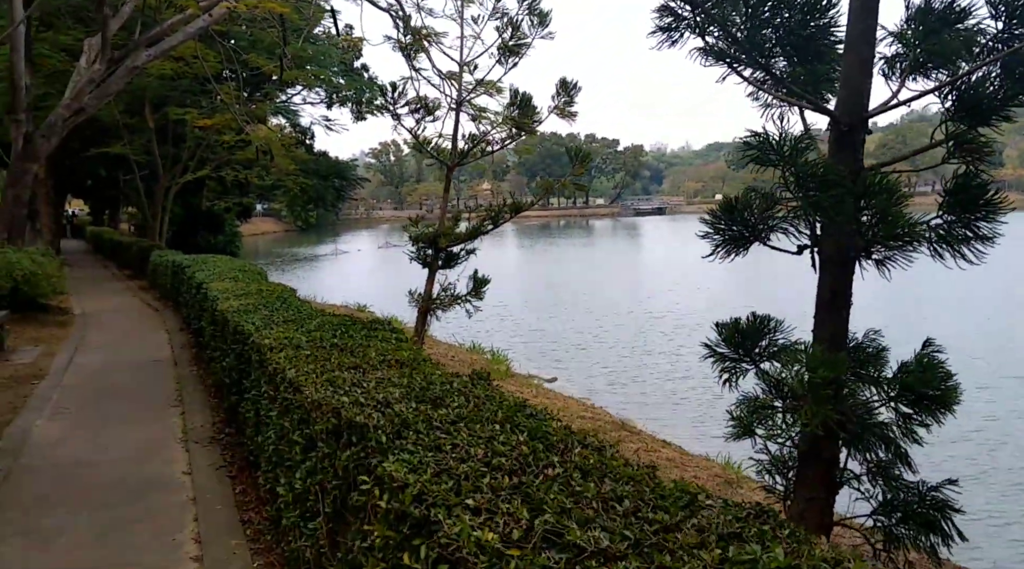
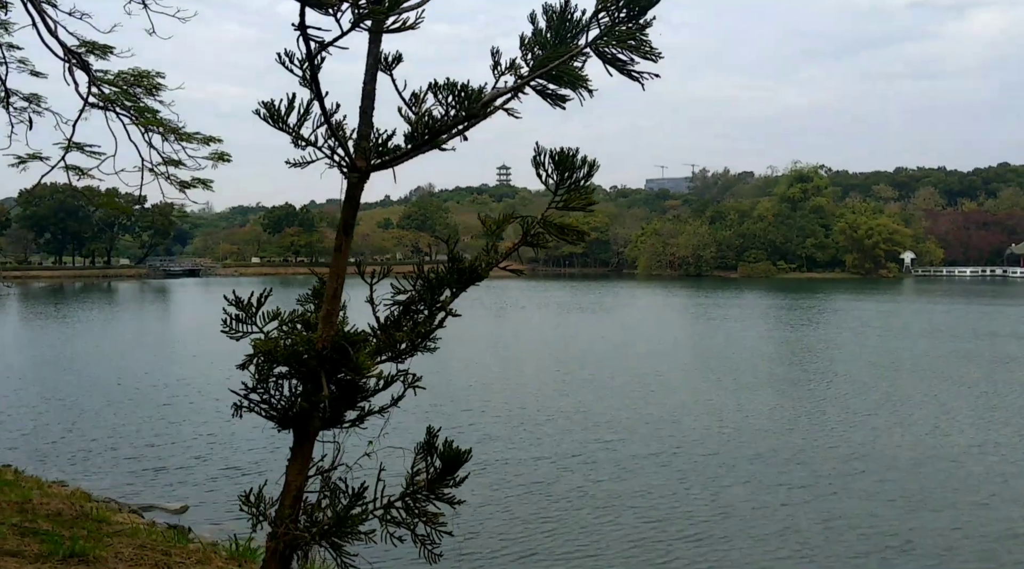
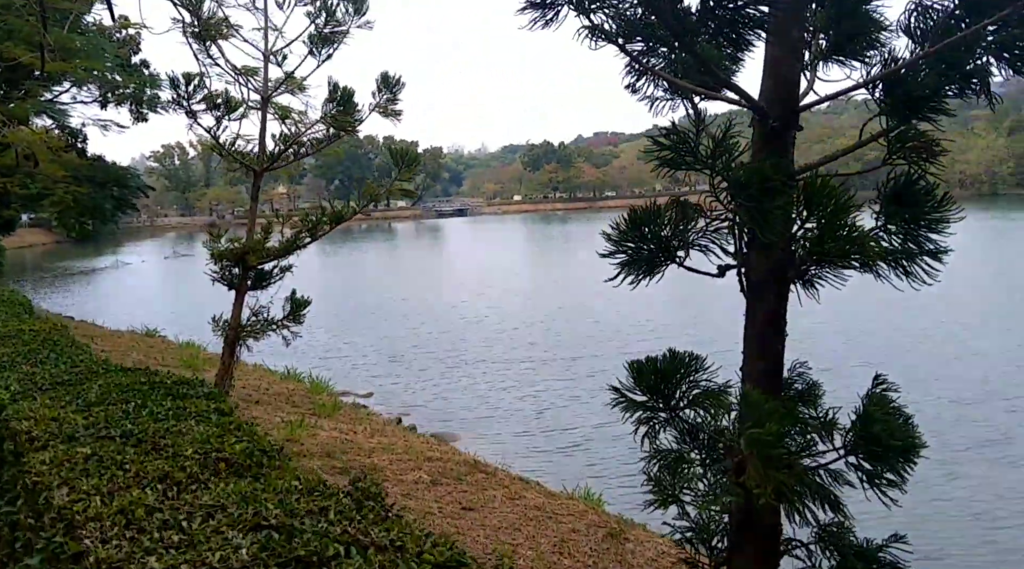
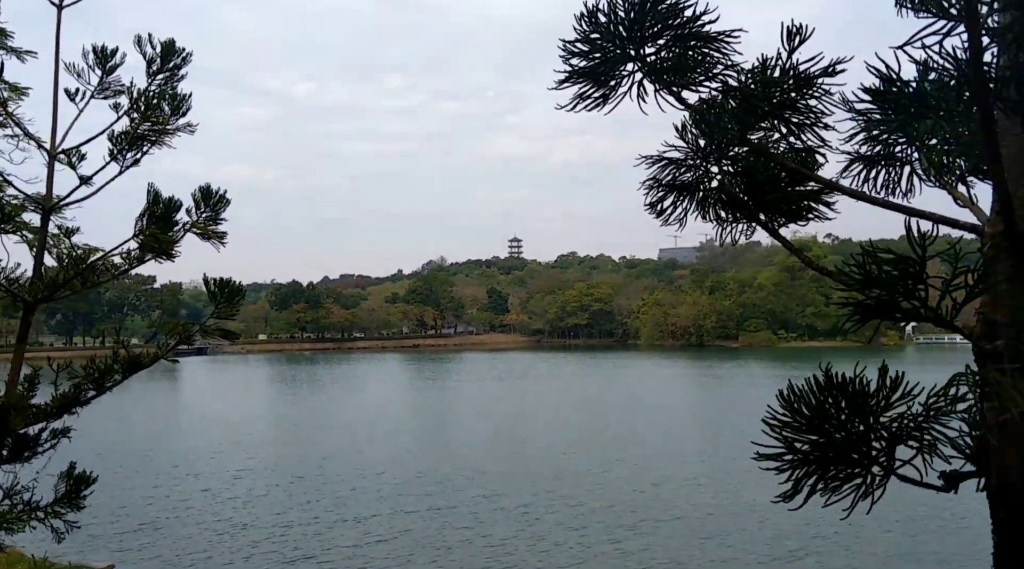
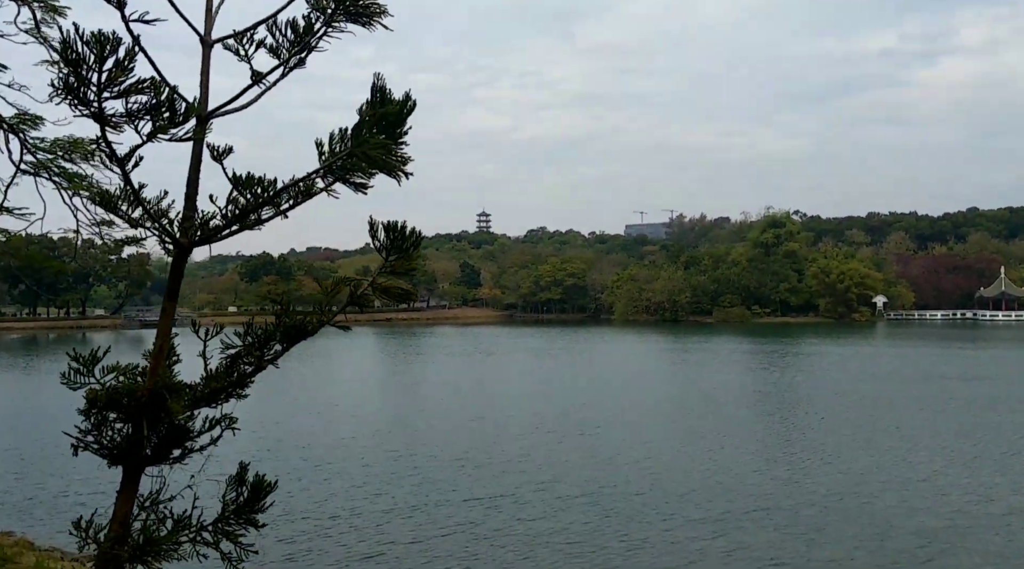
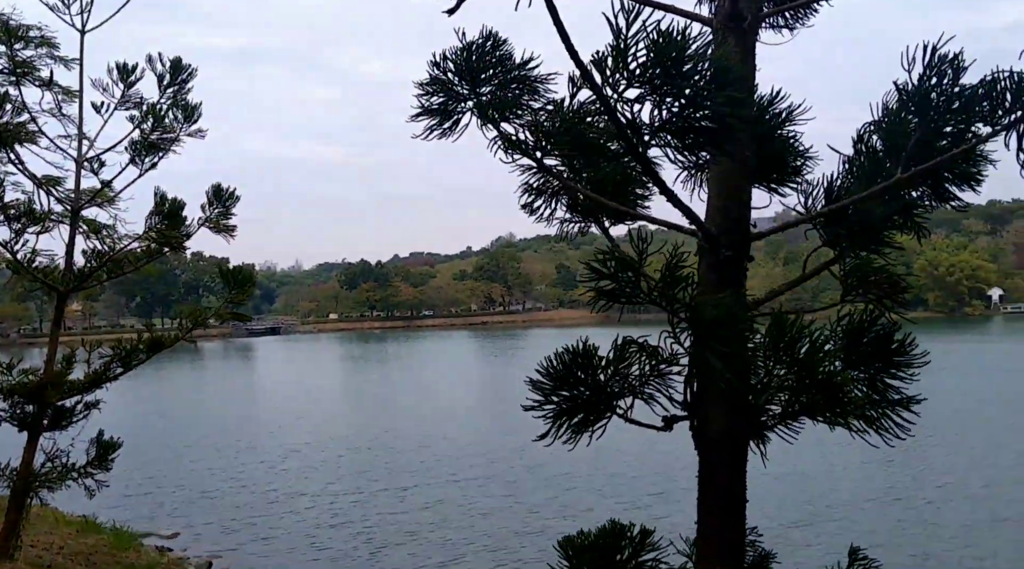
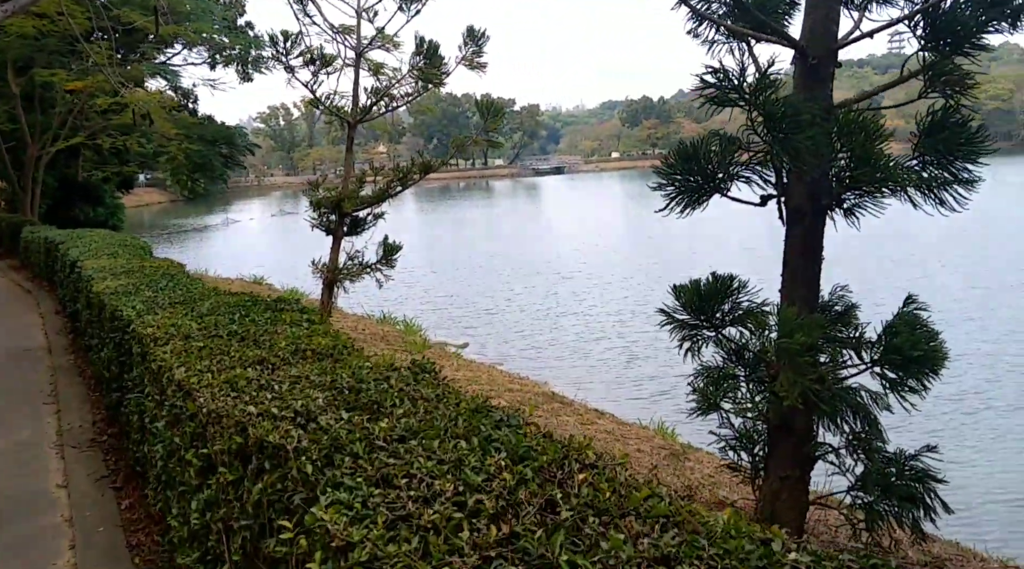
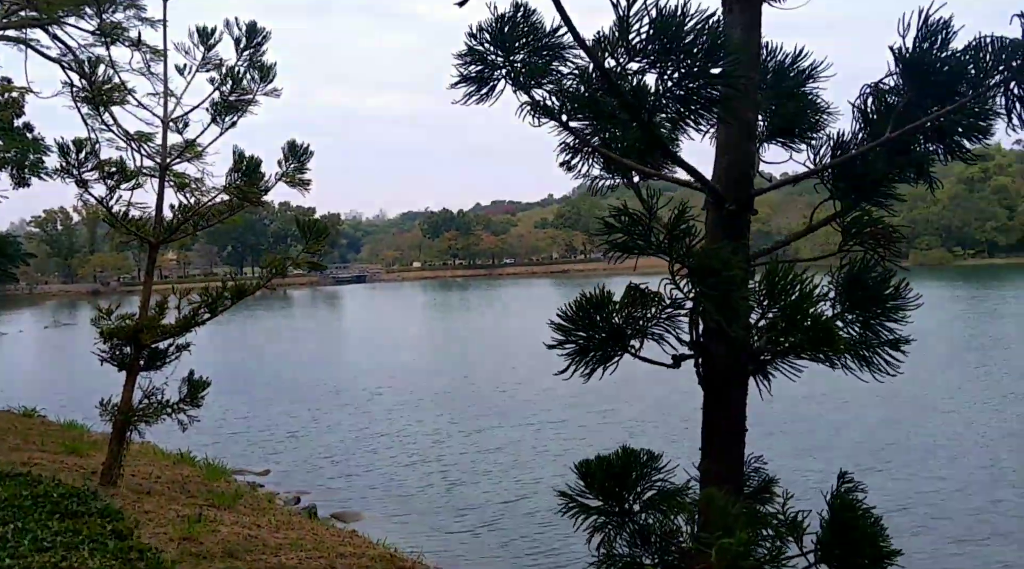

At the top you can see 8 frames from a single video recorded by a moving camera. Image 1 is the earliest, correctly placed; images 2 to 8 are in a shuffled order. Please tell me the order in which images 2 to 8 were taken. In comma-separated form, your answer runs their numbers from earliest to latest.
7, 3, 8, 6, 4, 5, 2
